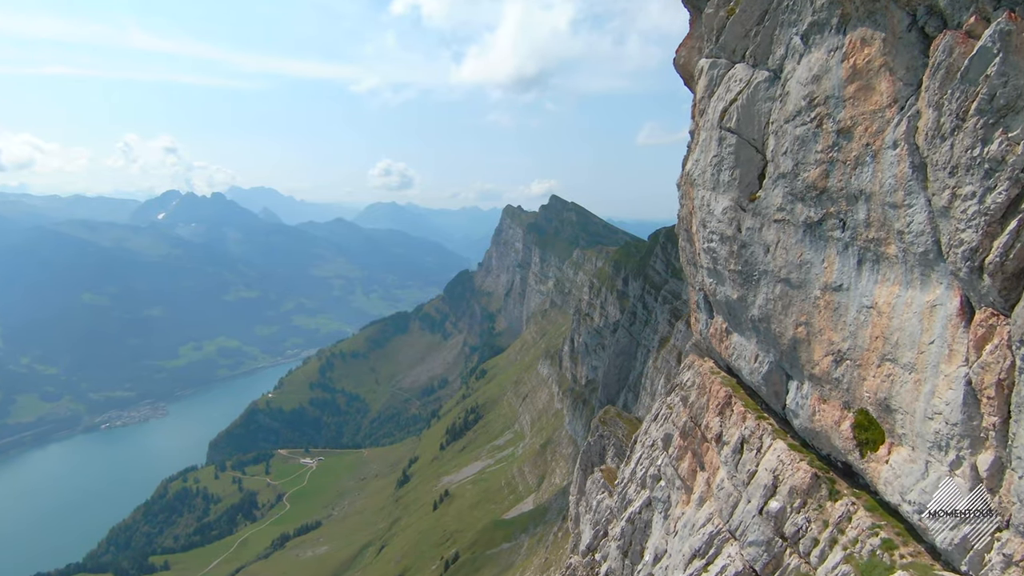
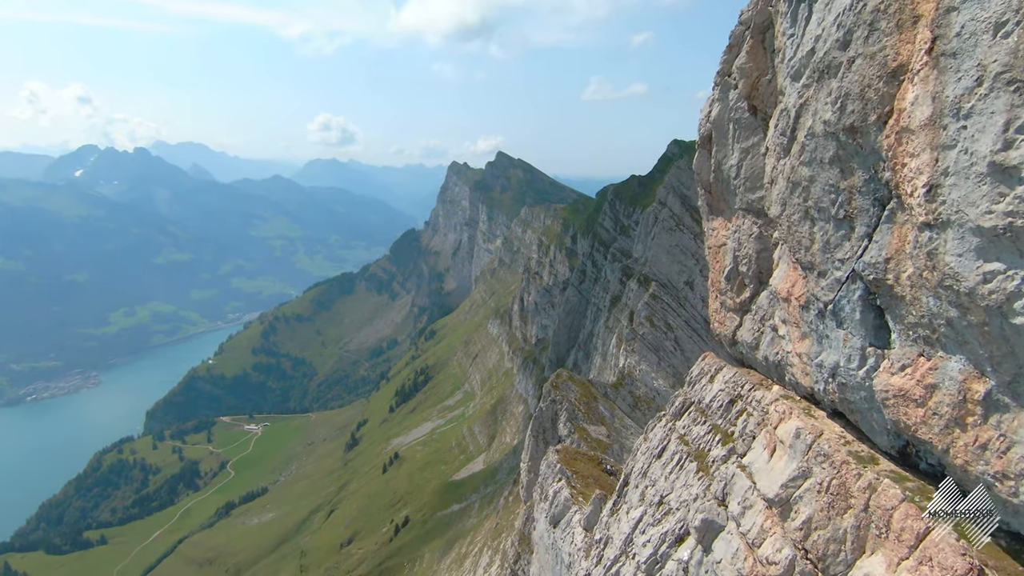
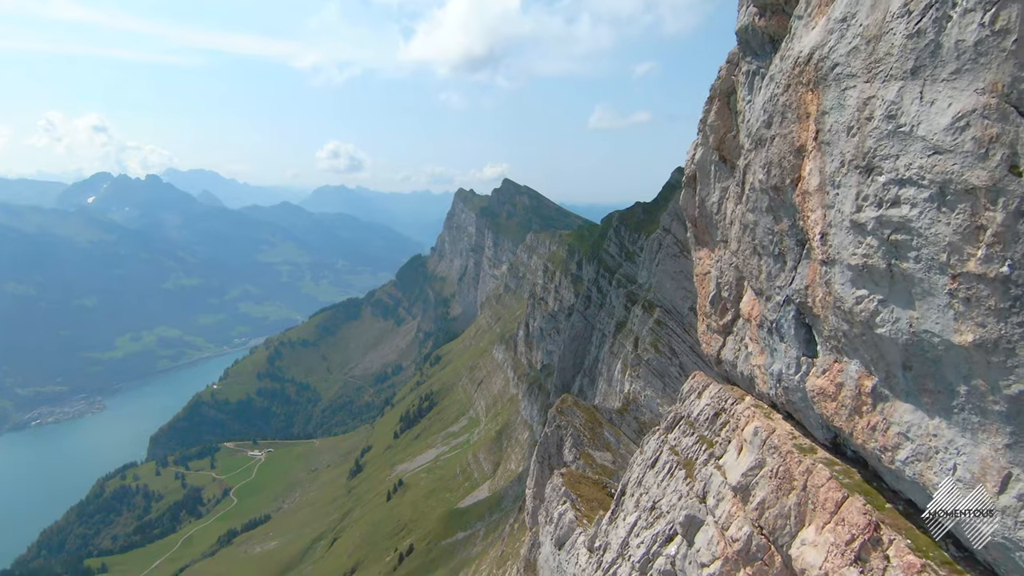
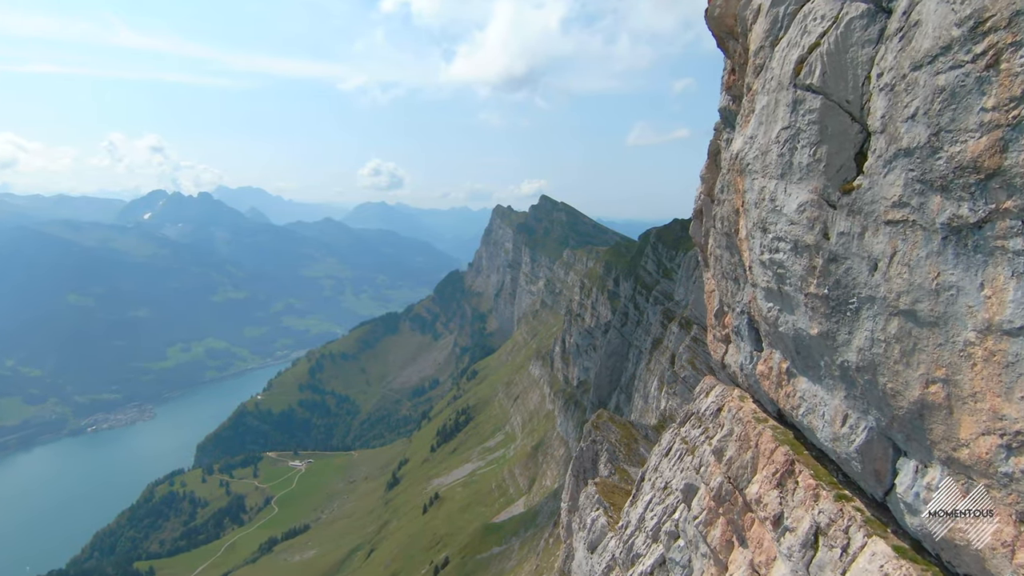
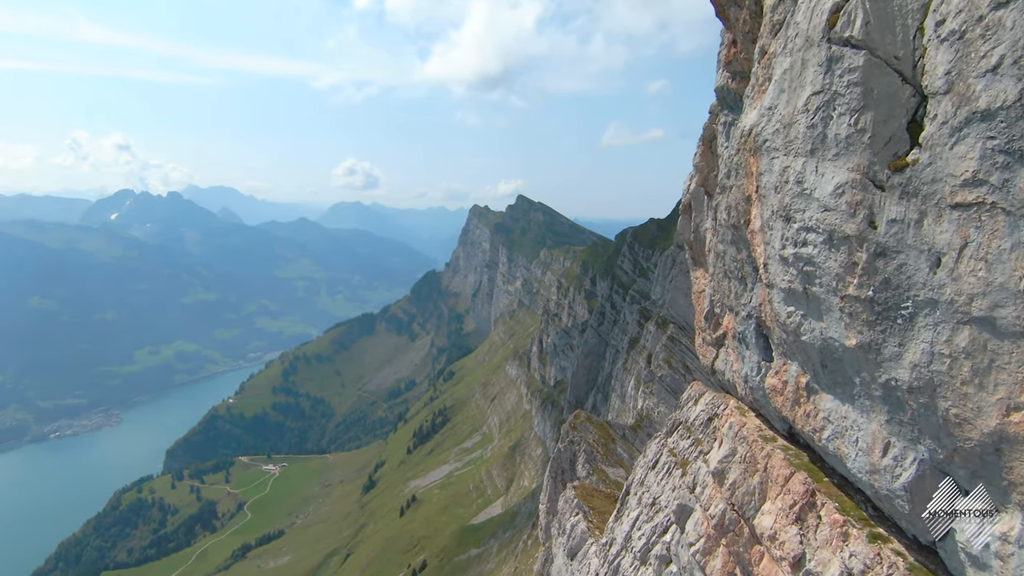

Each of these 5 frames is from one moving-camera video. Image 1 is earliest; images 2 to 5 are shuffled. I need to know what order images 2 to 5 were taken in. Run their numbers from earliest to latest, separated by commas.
4, 5, 3, 2
